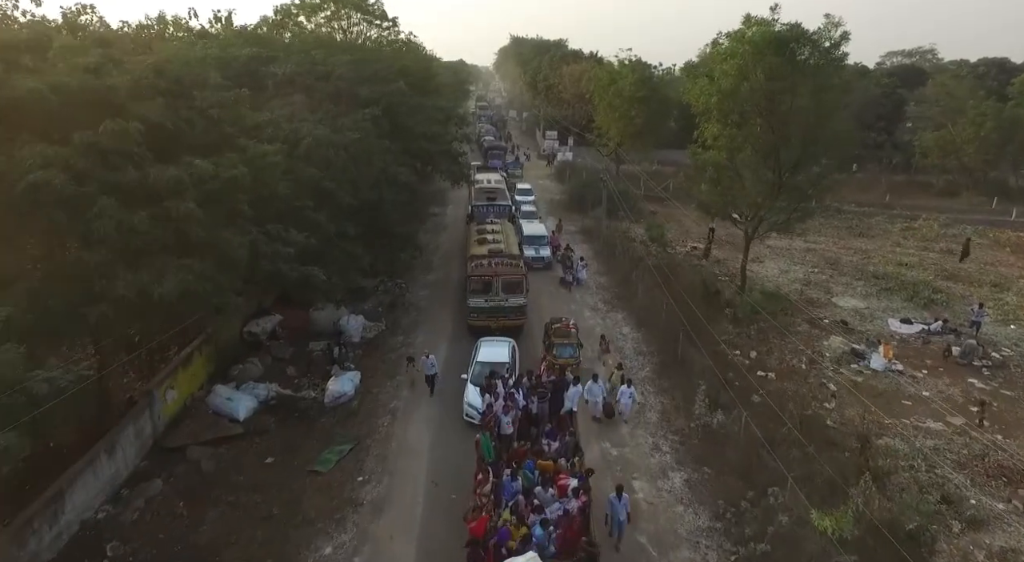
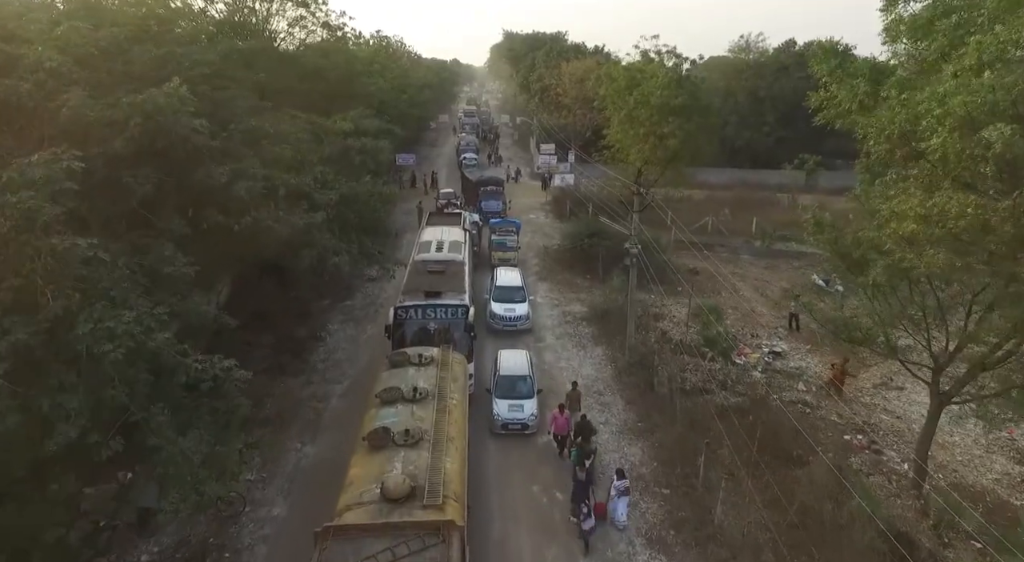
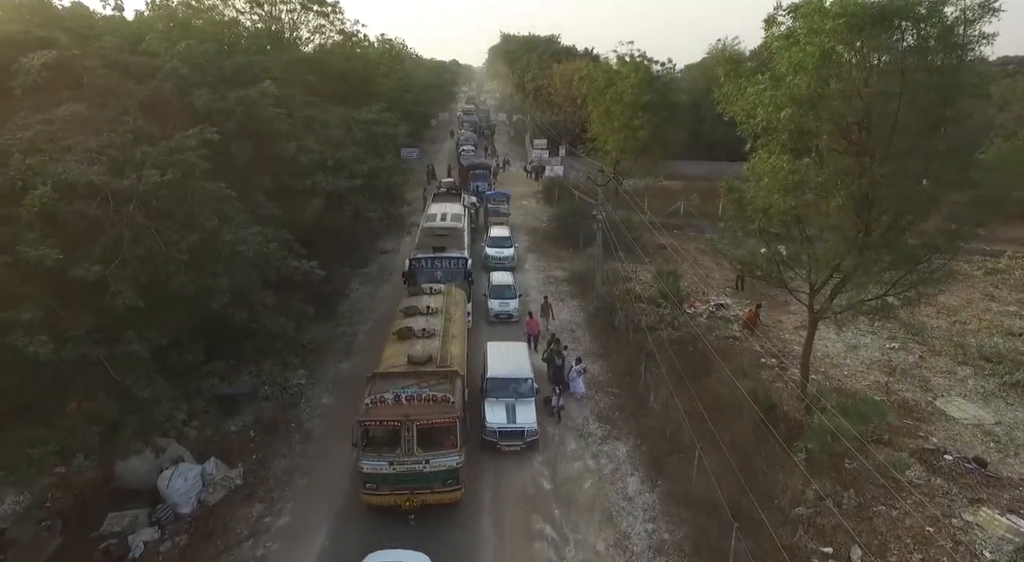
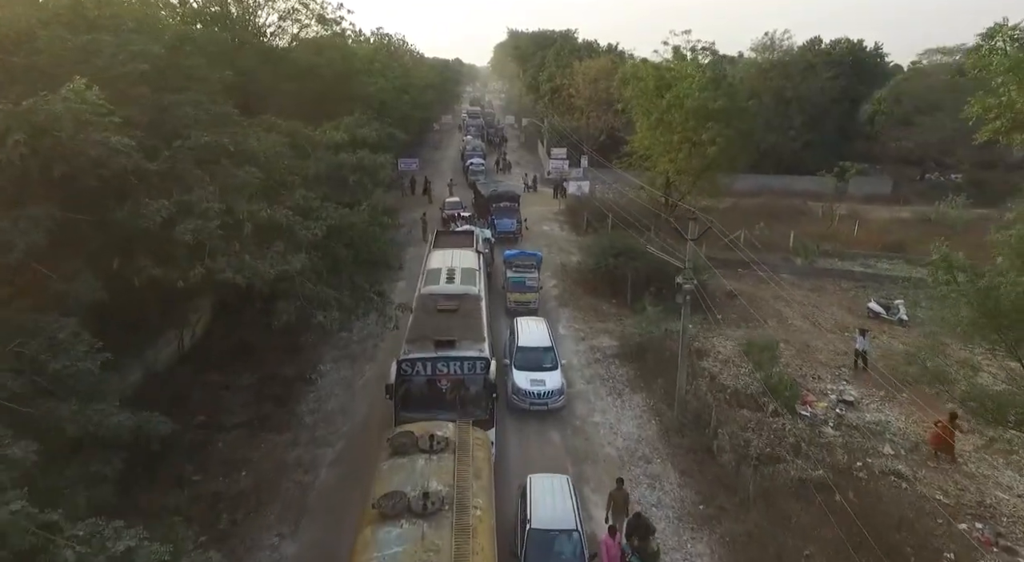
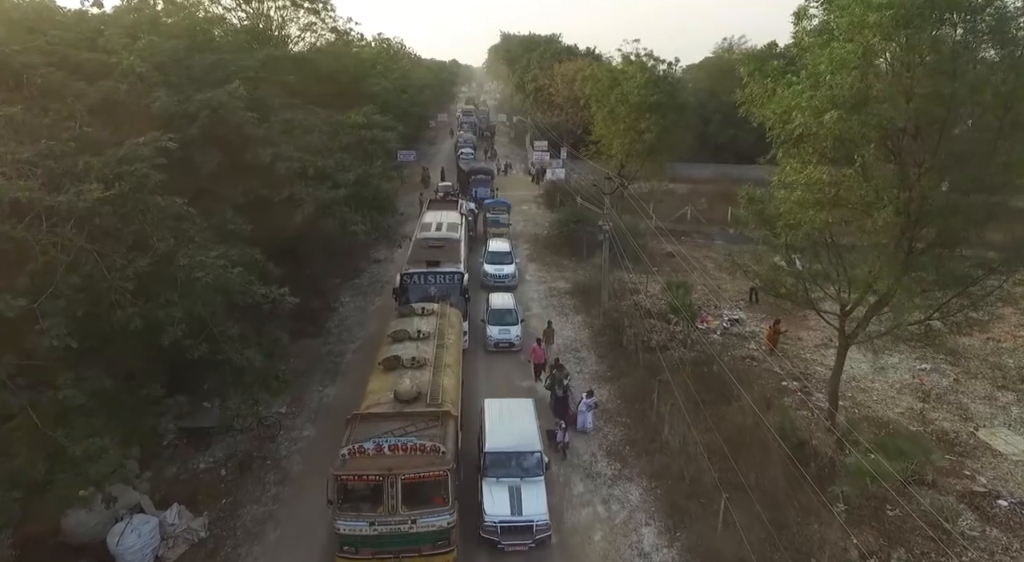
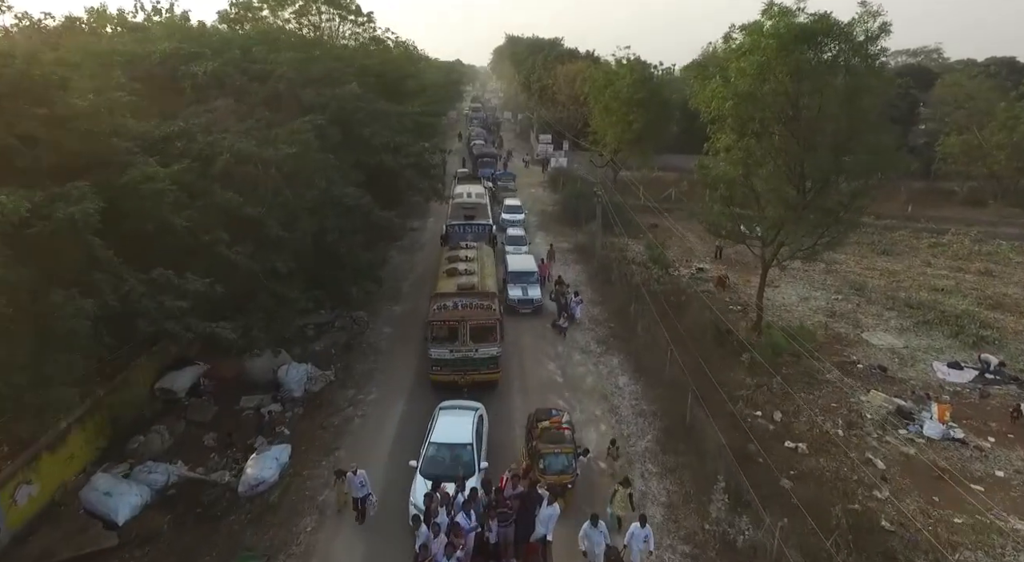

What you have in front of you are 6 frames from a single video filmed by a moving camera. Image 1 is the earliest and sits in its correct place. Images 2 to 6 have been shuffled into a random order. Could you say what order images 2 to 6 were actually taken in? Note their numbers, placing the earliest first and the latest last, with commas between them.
6, 3, 5, 2, 4
